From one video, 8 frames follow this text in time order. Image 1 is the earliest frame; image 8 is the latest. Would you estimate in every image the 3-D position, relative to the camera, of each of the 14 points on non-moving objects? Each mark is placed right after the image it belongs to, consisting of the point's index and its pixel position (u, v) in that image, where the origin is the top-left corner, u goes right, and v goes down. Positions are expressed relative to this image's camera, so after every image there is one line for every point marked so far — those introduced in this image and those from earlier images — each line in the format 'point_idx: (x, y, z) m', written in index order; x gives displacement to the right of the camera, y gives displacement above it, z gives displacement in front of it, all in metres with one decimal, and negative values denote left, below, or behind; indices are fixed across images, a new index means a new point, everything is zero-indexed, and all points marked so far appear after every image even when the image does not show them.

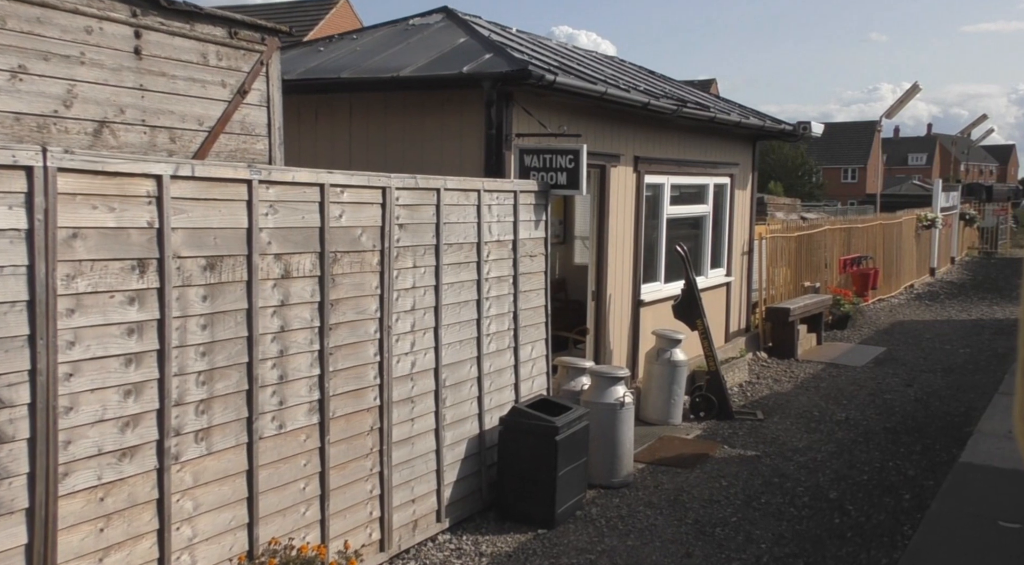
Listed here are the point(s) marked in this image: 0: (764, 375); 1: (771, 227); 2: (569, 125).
0: (+2.8, -1.0, +11.5) m
1: (+3.7, +0.8, +14.5) m
2: (+0.4, +1.2, +7.7) m
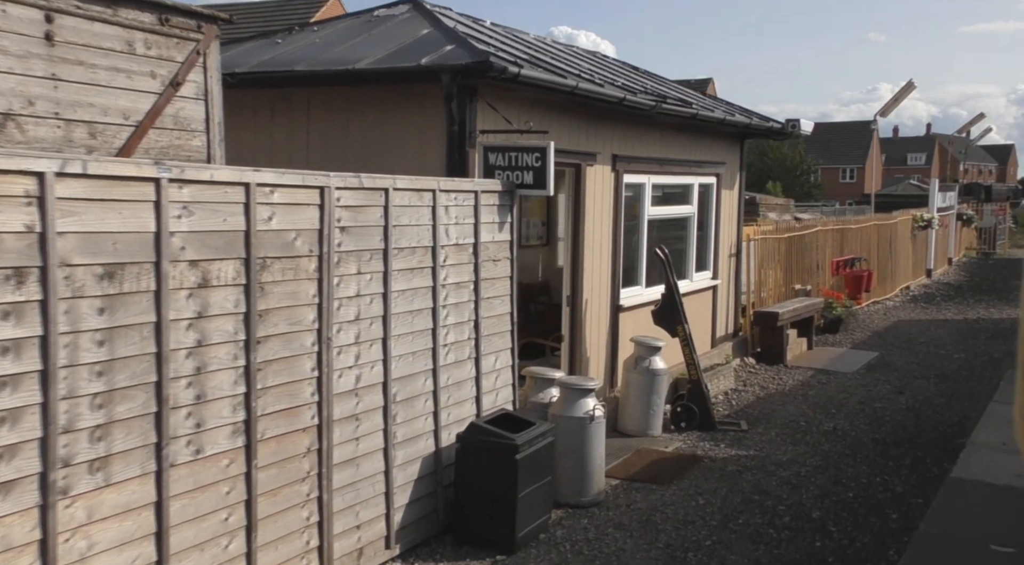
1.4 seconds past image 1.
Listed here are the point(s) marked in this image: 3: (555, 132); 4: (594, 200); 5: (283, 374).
0: (+2.6, -1.1, +11.1) m
1: (+3.4, +0.8, +14.1) m
2: (+0.2, +1.1, +7.3) m
3: (+0.3, +1.1, +7.5) m
4: (+0.7, +0.7, +8.6) m
5: (-1.0, -0.4, +4.4) m
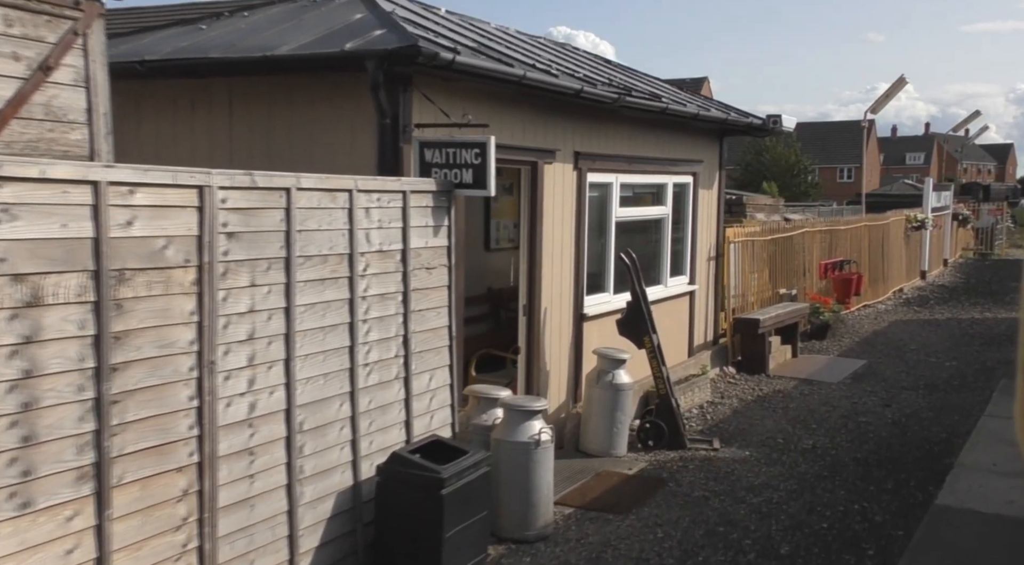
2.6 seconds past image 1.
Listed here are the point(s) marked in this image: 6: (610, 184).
0: (+2.2, -1.1, +10.5) m
1: (+3.0, +0.7, +13.4) m
2: (-0.2, +1.1, +6.6) m
3: (-0.1, +1.0, +6.8) m
4: (+0.3, +0.6, +7.9) m
5: (-1.3, -0.5, +3.8) m
6: (+0.9, +0.9, +9.0) m
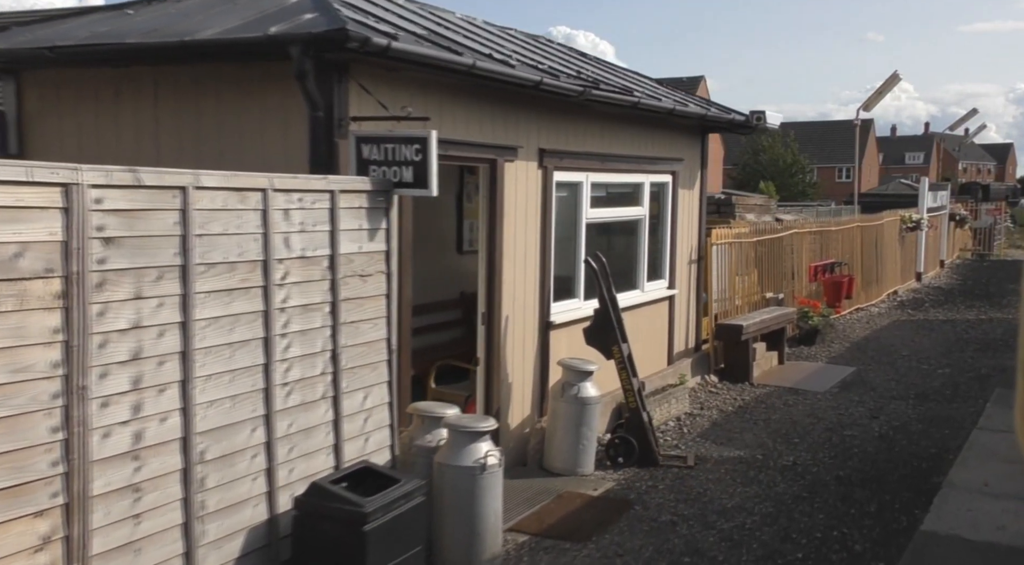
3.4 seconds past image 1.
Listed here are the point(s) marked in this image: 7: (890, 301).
0: (+1.9, -1.2, +10.0) m
1: (+2.7, +0.7, +12.9) m
2: (-0.5, +1.0, +6.1) m
3: (-0.4, +1.0, +6.3) m
4: (0.0, +0.6, +7.4) m
5: (-1.6, -0.5, +3.3) m
6: (+0.6, +0.8, +8.5) m
7: (+7.3, -0.4, +19.7) m
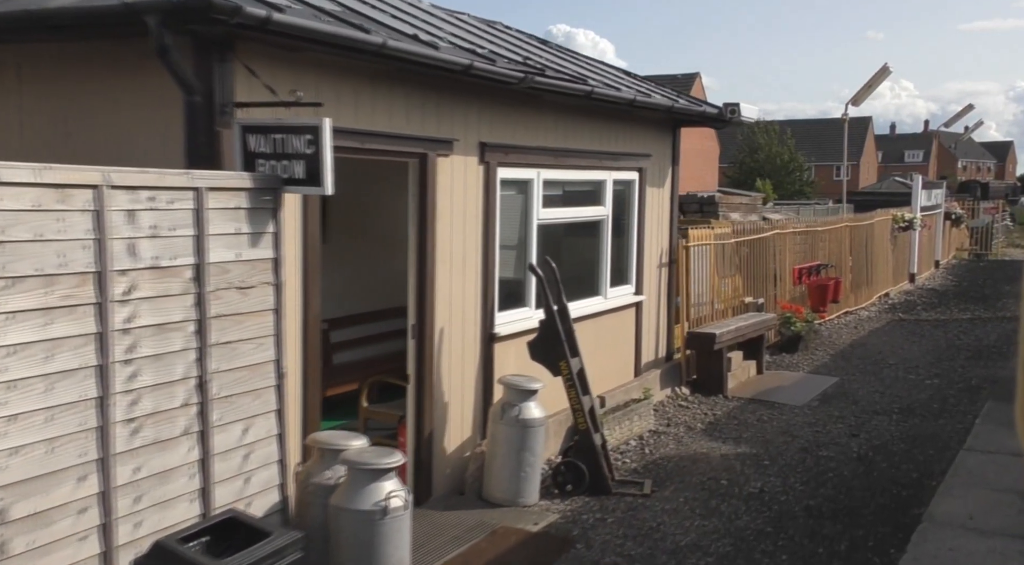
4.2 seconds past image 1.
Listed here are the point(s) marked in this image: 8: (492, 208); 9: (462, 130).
0: (+1.5, -1.2, +9.2) m
1: (+2.3, +0.6, +12.2) m
2: (-0.9, +1.0, +5.3) m
3: (-0.8, +0.9, +5.6) m
4: (-0.4, +0.5, +6.7) m
5: (-2.0, -0.6, +2.5) m
6: (+0.1, +0.8, +7.7) m
7: (+6.8, -0.4, +19.0) m
8: (-0.1, +0.5, +7.1) m
9: (-0.3, +1.0, +6.8) m
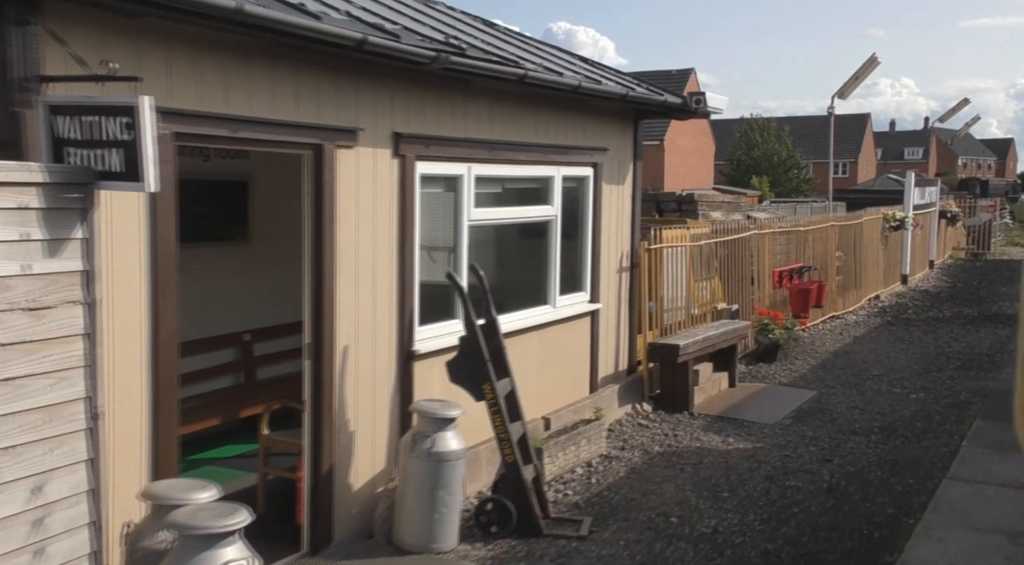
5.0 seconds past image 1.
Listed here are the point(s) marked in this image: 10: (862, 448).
0: (+1.0, -1.3, +8.3) m
1: (+1.8, +0.6, +11.3) m
2: (-1.4, +0.9, +4.4) m
3: (-1.3, +0.9, +4.7) m
4: (-0.9, +0.5, +5.8) m
5: (-2.5, -0.6, +1.6) m
6: (-0.3, +0.7, +6.8) m
7: (+6.3, -0.4, +18.1) m
8: (-0.6, +0.5, +6.3) m
9: (-0.8, +0.9, +5.9) m
10: (+2.8, -1.3, +8.2) m
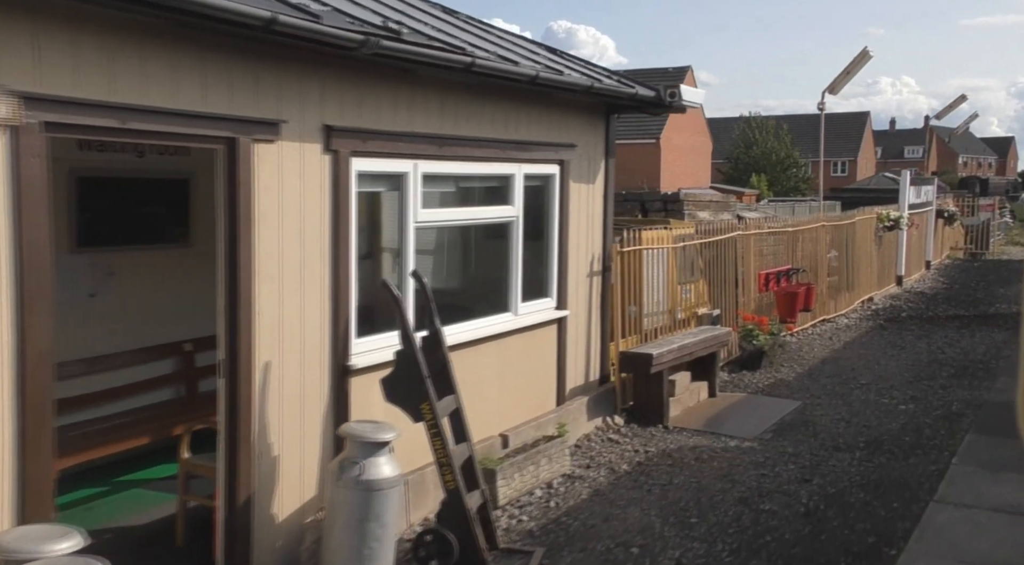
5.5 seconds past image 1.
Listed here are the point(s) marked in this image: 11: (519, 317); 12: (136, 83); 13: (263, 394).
0: (+0.7, -1.3, +7.8) m
1: (+1.5, +0.5, +10.7) m
2: (-1.7, +0.9, +3.9) m
3: (-1.6, +0.8, +4.1) m
4: (-1.2, +0.4, +5.2) m
5: (-2.8, -0.7, +1.1) m
6: (-0.7, +0.7, +6.3) m
7: (+6.0, -0.5, +17.5) m
8: (-0.9, +0.4, +5.7) m
9: (-1.1, +0.9, +5.3) m
10: (+2.5, -1.4, +7.6) m
11: (+0.1, -0.3, +7.7) m
12: (-1.5, +0.8, +4.2) m
13: (-1.3, -0.6, +5.2) m
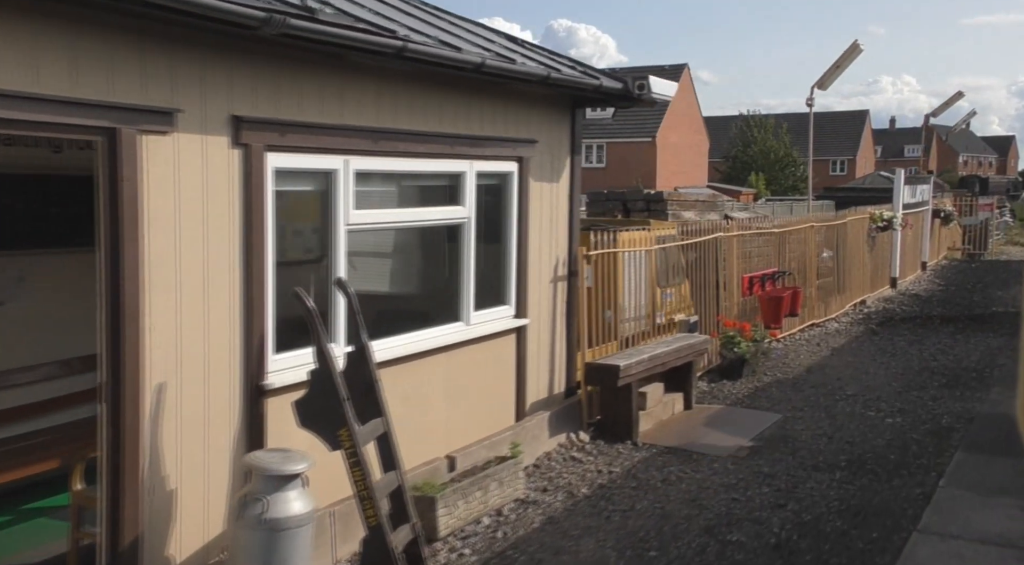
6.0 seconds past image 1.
0: (+0.3, -1.4, +7.2) m
1: (+1.2, +0.5, +10.1) m
2: (-2.0, +0.8, +3.3) m
3: (-1.9, +0.8, +3.5) m
4: (-1.6, +0.4, +4.6) m
5: (-3.2, -0.7, +0.5) m
6: (-1.0, +0.6, +5.7) m
7: (+5.7, -0.5, +16.9) m
8: (-1.3, +0.4, +5.1) m
9: (-1.5, +0.8, +4.7) m
10: (+2.2, -1.4, +7.0) m
11: (-0.3, -0.3, +7.1) m
12: (-1.8, +0.8, +3.6) m
13: (-1.6, -0.6, +4.6) m
